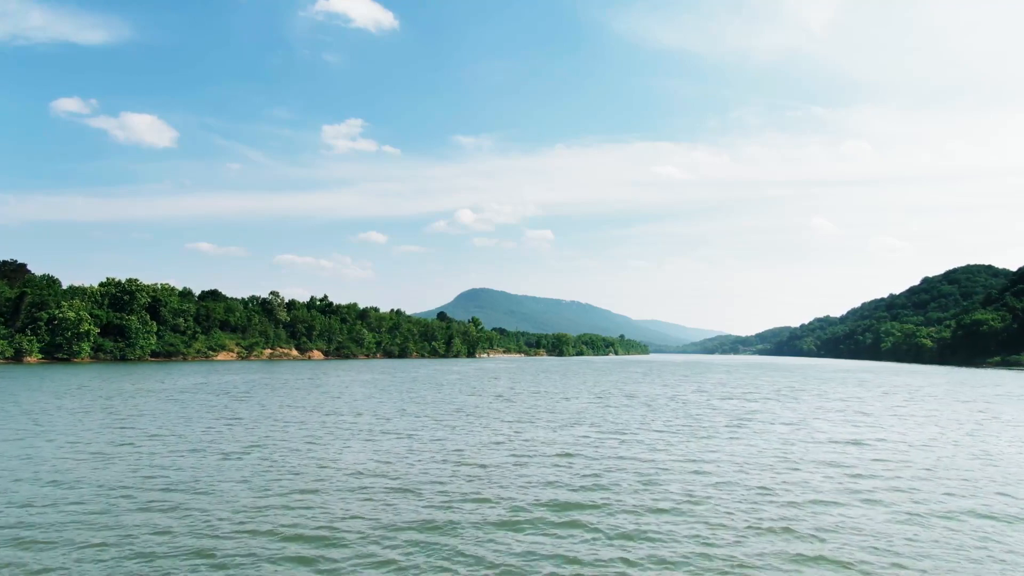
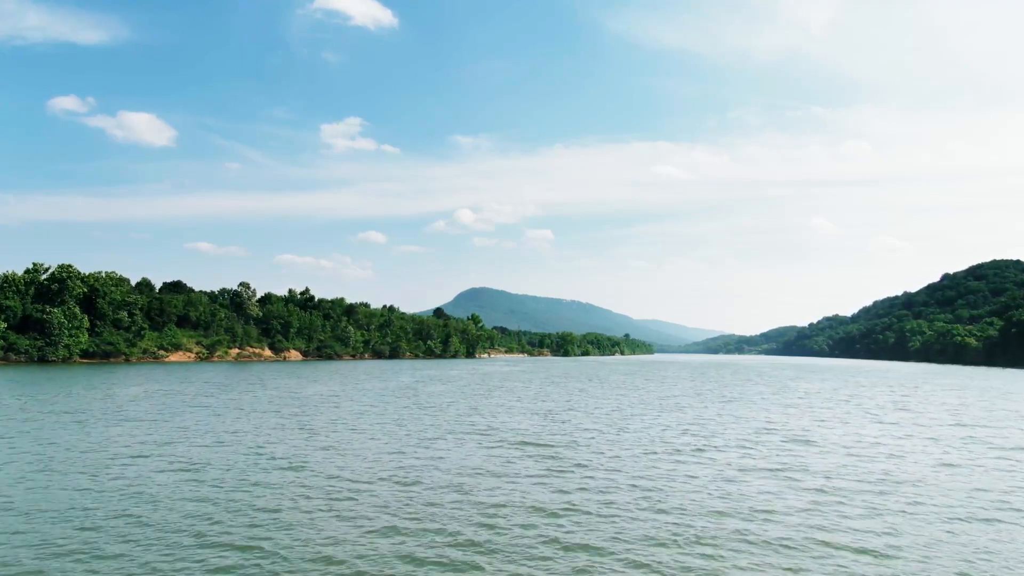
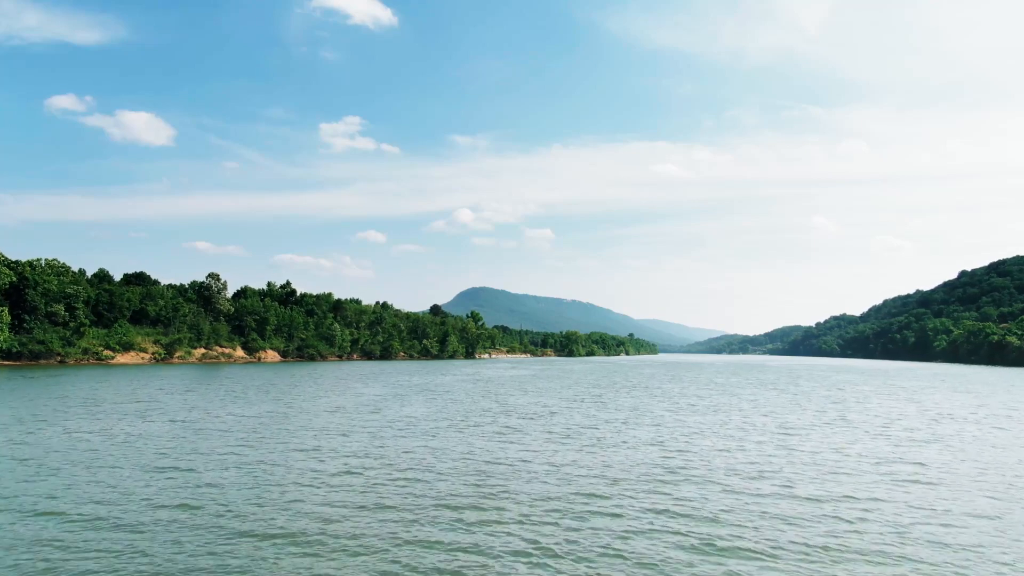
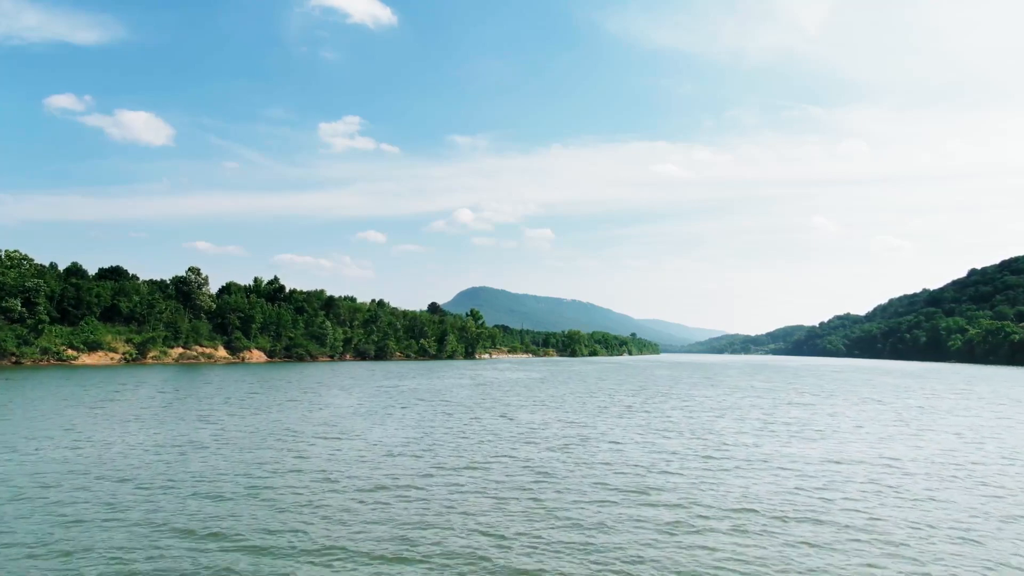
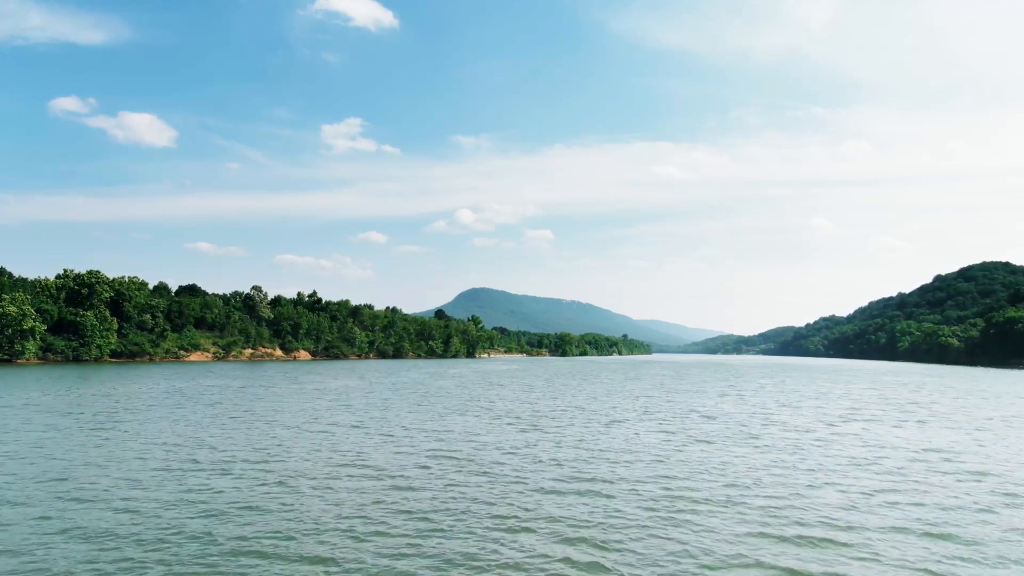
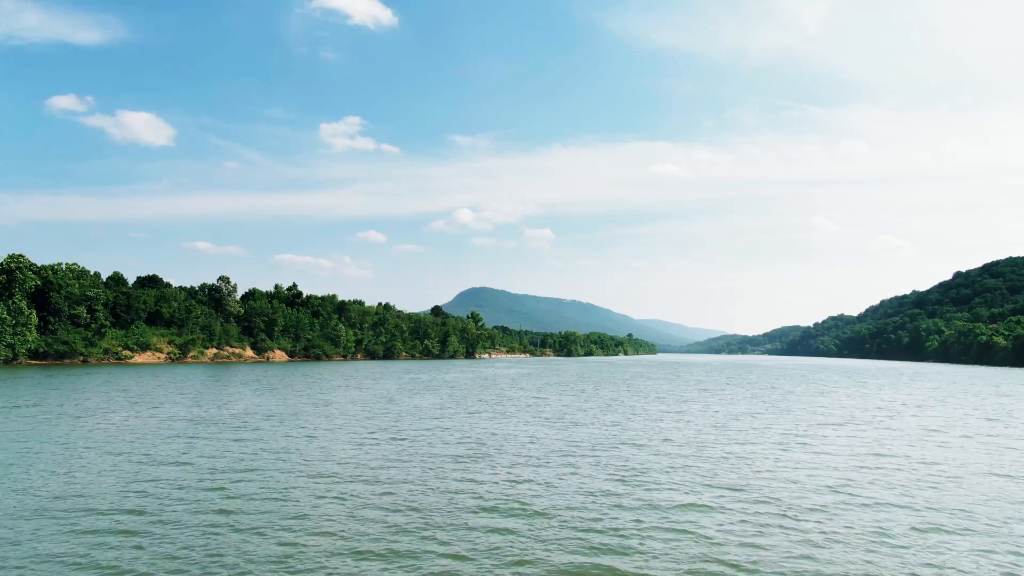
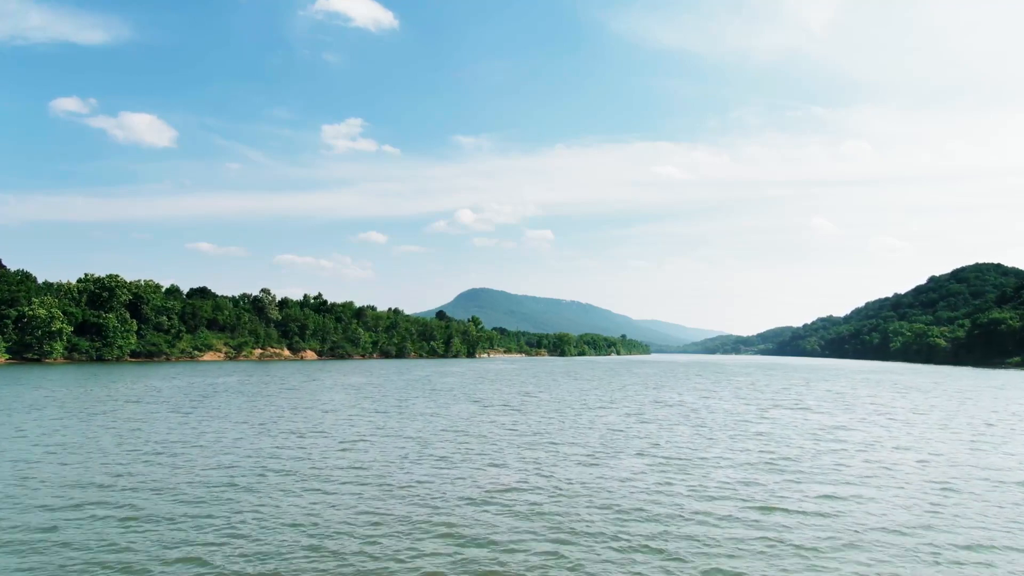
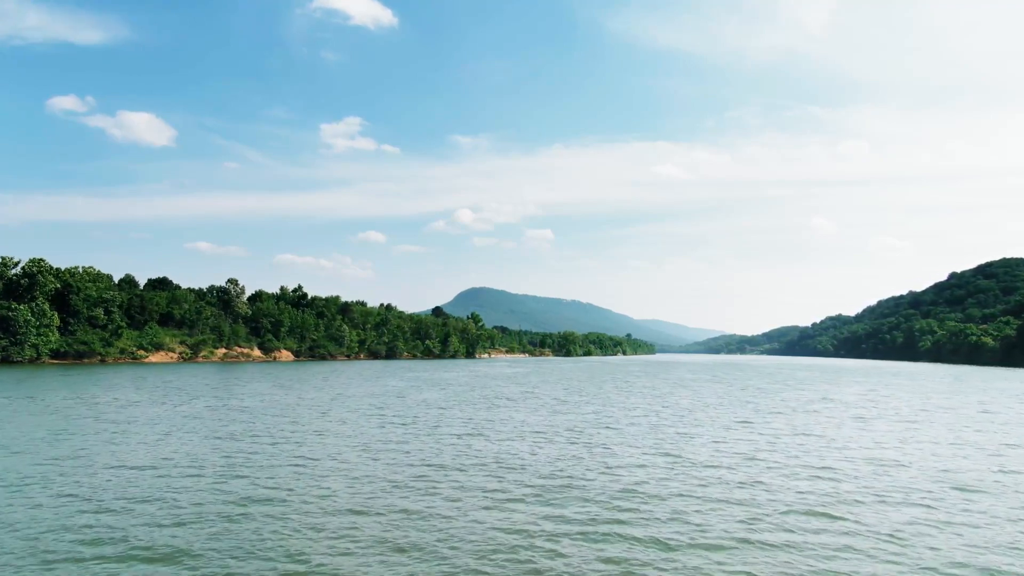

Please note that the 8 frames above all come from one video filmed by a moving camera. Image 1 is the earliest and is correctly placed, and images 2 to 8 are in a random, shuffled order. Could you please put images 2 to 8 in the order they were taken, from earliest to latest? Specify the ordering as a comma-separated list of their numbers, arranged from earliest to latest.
7, 5, 2, 8, 6, 3, 4
